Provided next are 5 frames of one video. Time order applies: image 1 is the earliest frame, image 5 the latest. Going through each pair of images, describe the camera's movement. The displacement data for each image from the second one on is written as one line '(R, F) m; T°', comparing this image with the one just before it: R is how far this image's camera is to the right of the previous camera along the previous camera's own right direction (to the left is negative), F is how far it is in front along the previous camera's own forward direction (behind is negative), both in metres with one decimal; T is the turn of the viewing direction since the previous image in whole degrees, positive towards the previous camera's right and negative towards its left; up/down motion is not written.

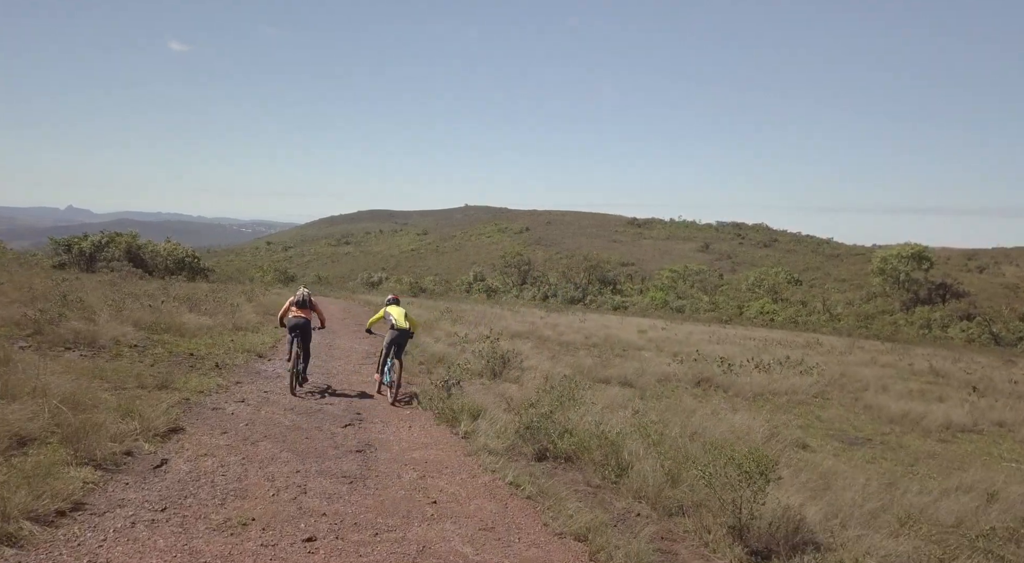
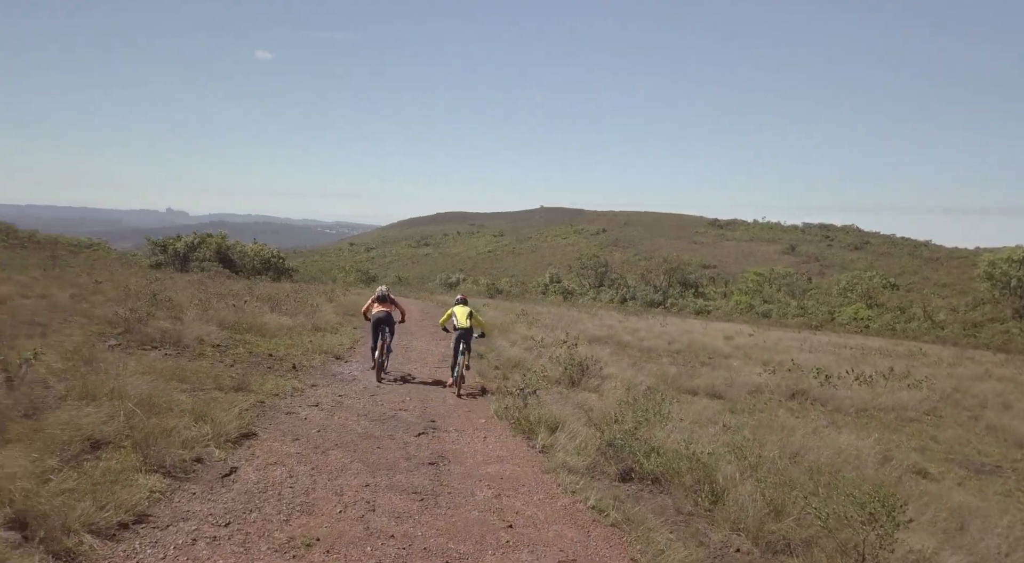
(-0.1, +0.5) m; -6°
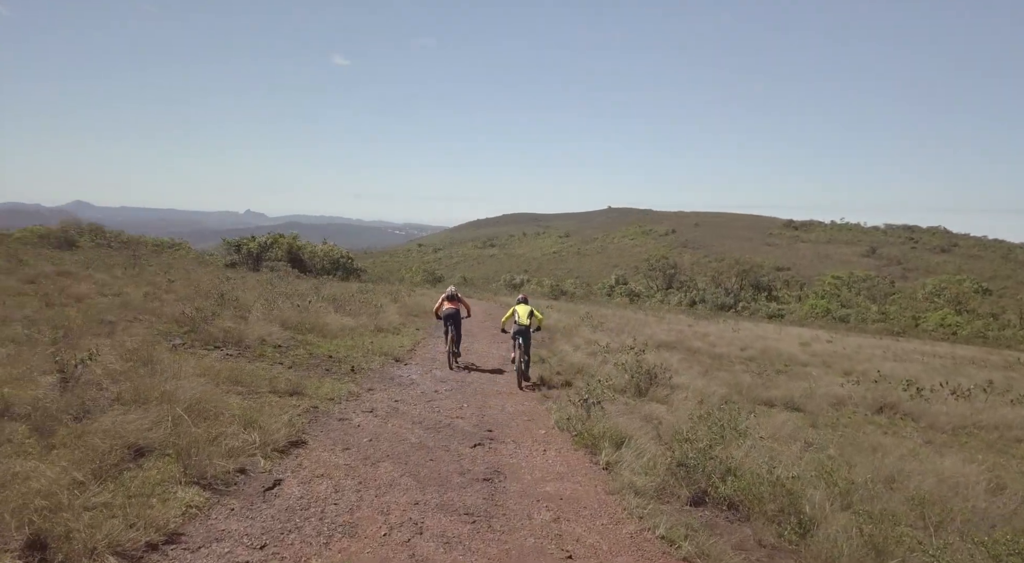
(0.0, +0.6) m; -5°
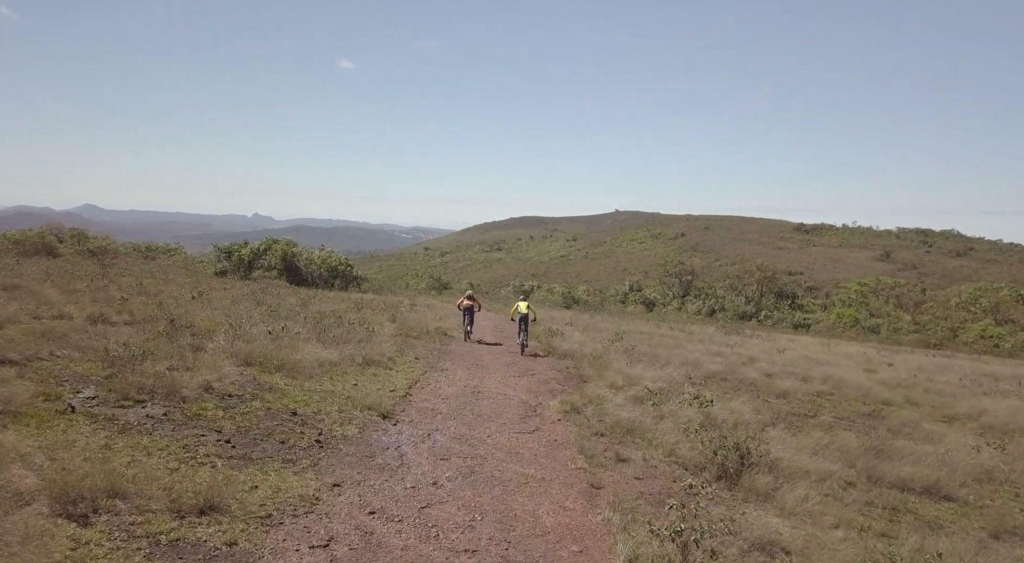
(-0.3, +3.8) m; -1°
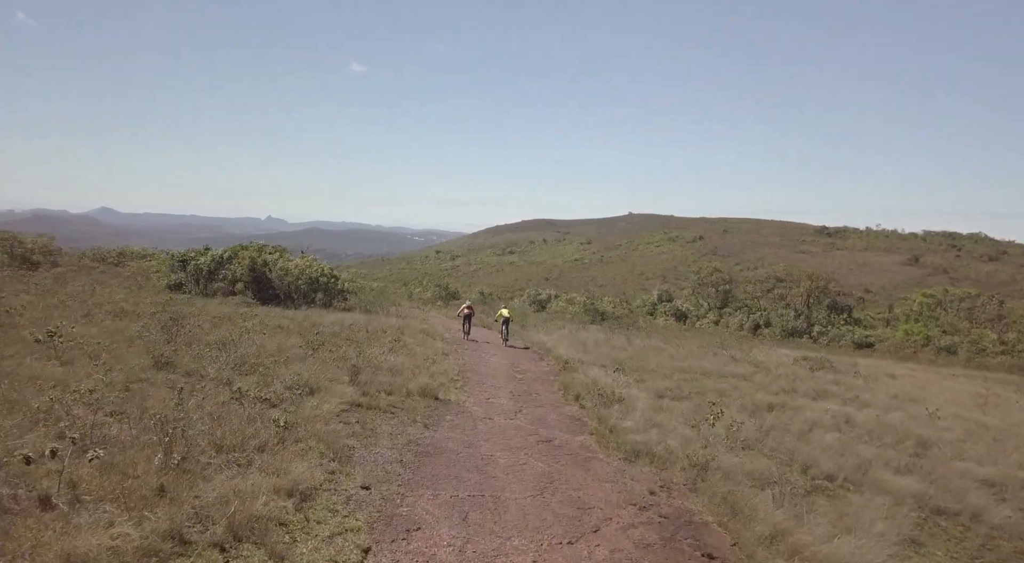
(-0.4, +8.9) m; -1°
